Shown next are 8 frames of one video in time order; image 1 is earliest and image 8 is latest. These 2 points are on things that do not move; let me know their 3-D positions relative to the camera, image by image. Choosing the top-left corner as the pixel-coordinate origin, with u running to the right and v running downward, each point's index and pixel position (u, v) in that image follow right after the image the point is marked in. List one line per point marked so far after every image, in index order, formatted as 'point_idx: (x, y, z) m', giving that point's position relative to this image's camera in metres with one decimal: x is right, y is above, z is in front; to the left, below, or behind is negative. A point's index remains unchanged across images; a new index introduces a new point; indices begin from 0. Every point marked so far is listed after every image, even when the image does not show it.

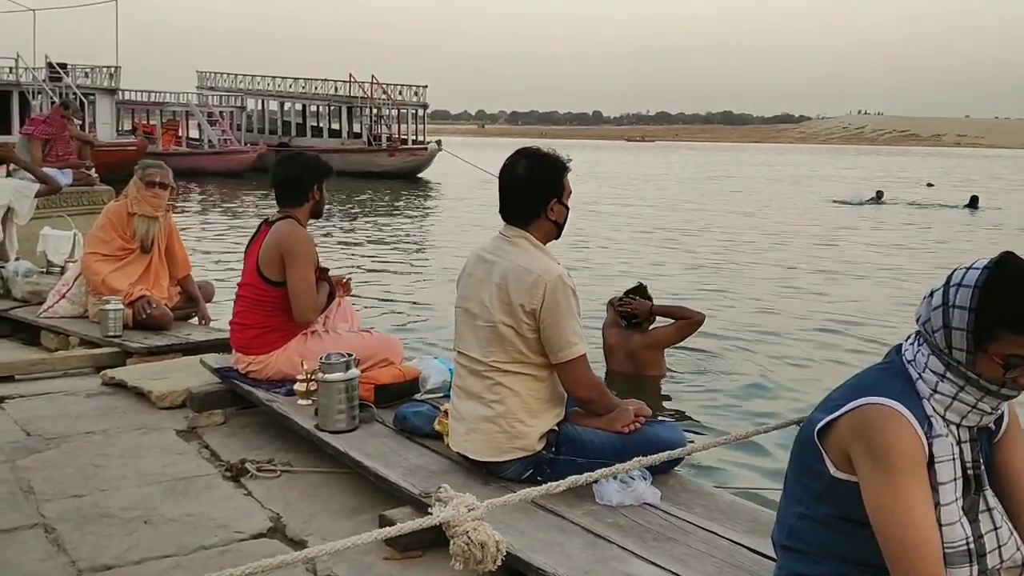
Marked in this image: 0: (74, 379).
0: (-2.5, -0.5, +5.7) m
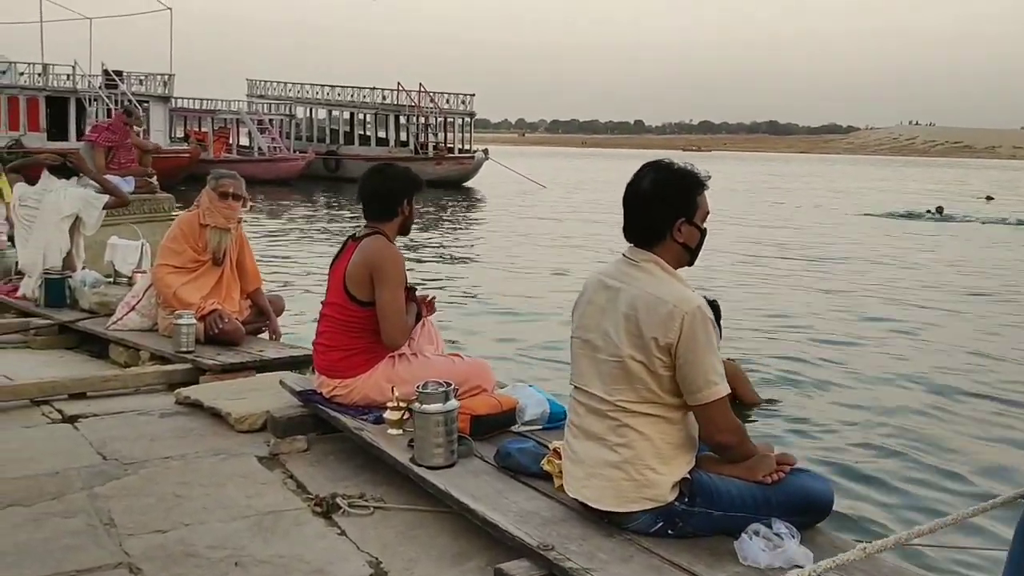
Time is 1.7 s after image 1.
0: (-2.0, -0.6, +5.5) m
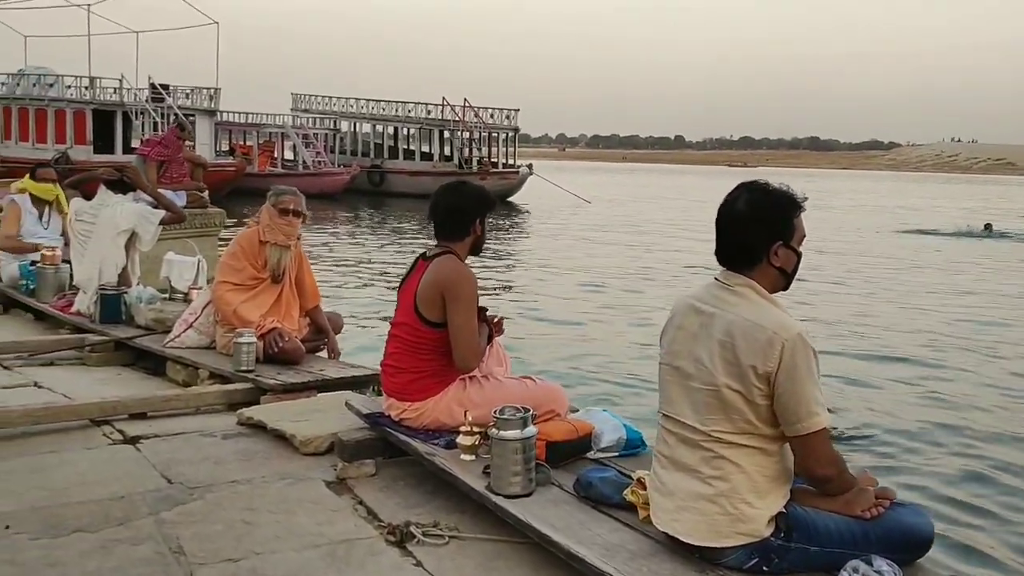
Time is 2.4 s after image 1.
0: (-1.6, -0.7, +5.4) m
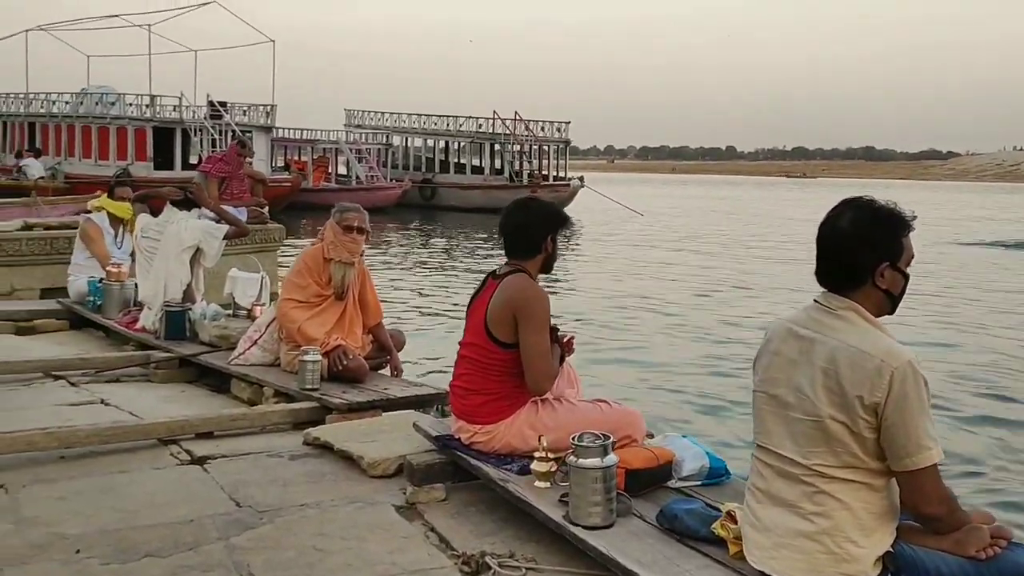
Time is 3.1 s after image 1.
0: (-1.3, -0.8, +5.4) m
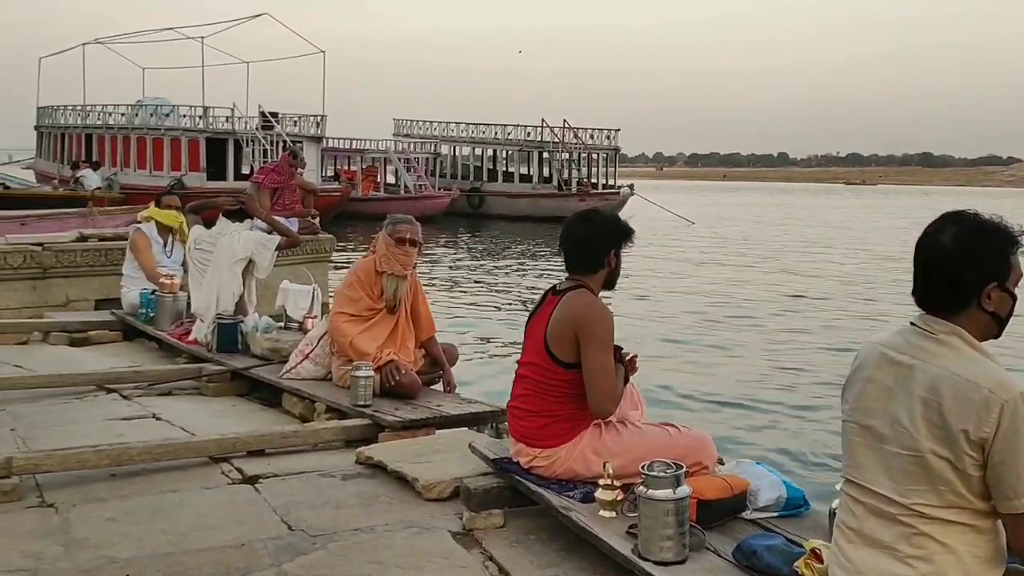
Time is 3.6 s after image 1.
0: (-1.0, -0.9, +5.2) m
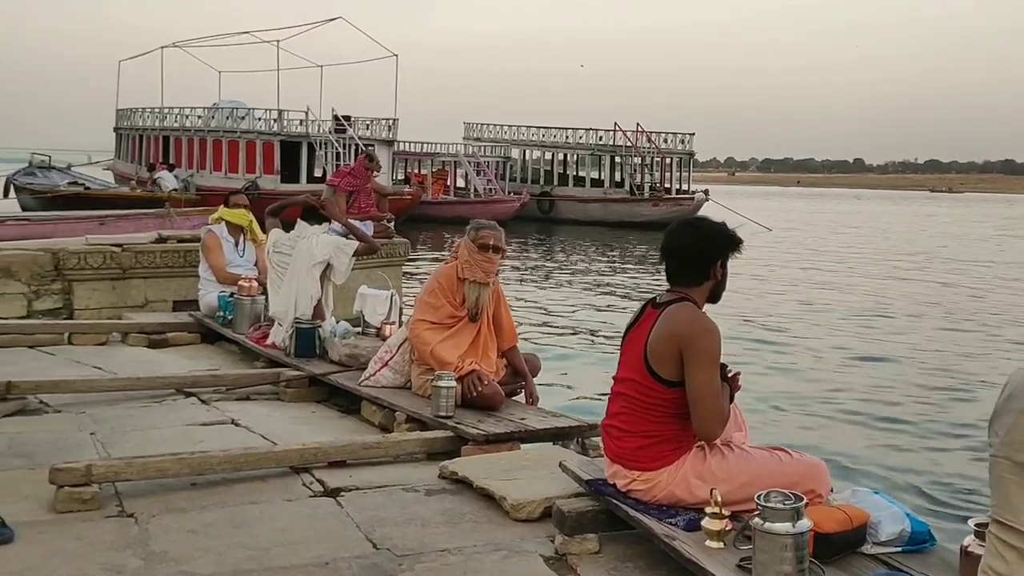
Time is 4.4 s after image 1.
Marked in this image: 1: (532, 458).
0: (-0.5, -0.9, +5.0) m
1: (+0.1, -0.8, +4.9) m
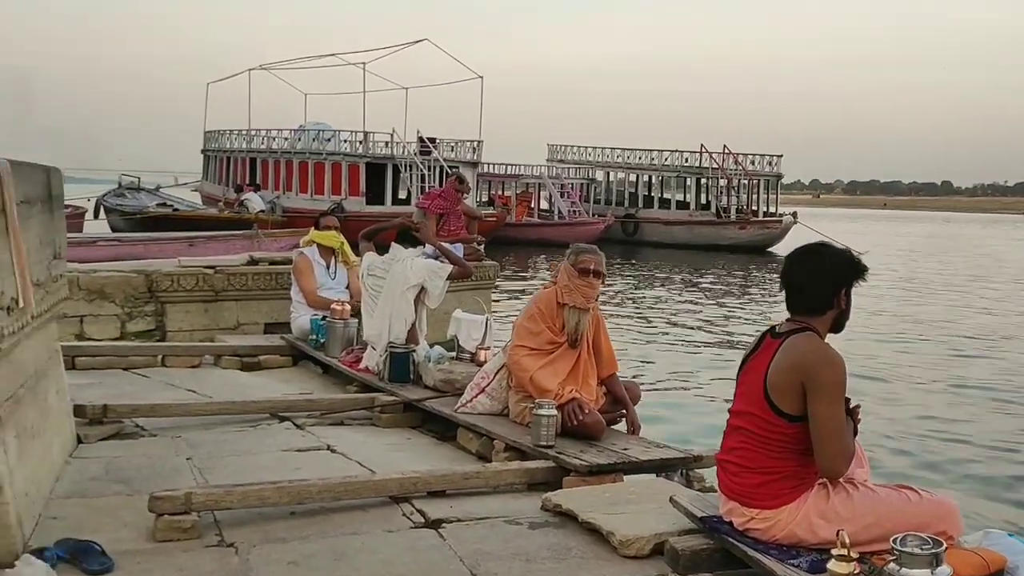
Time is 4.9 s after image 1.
0: (0.0, -1.0, +4.9) m
1: (+0.6, -1.0, +4.7) m
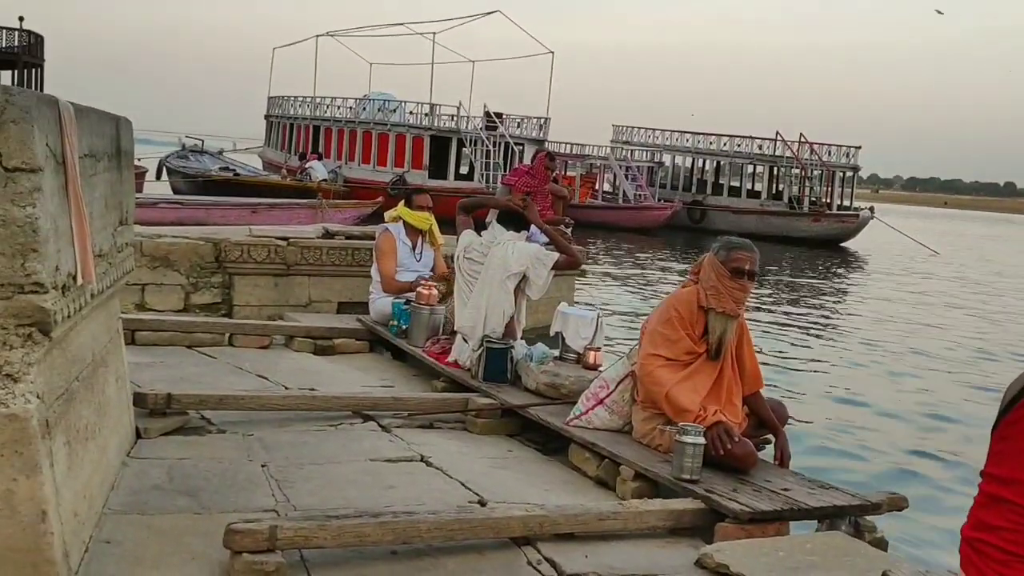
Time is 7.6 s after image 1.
0: (+0.6, -1.0, +4.0) m
1: (+1.2, -1.0, +3.8) m
